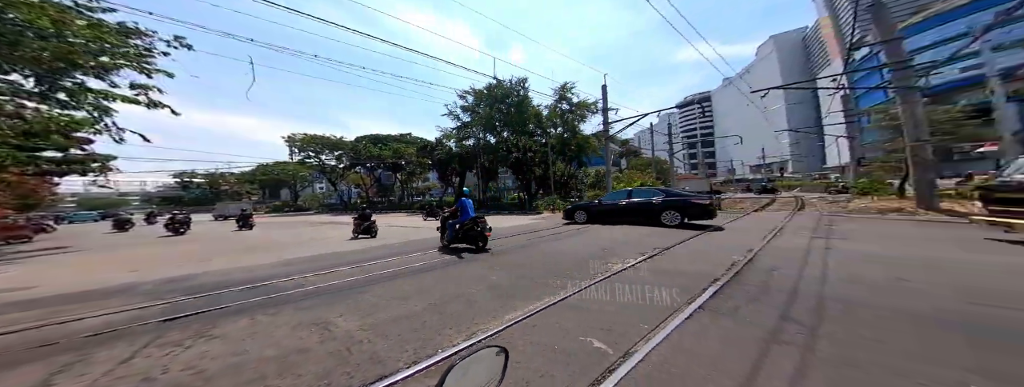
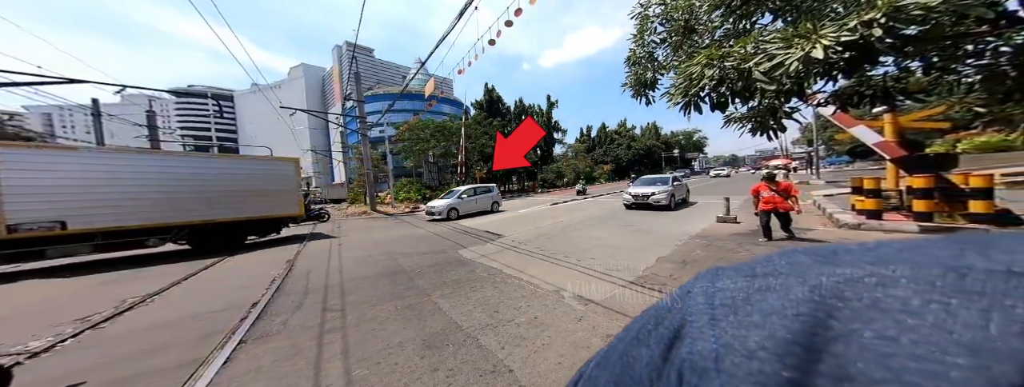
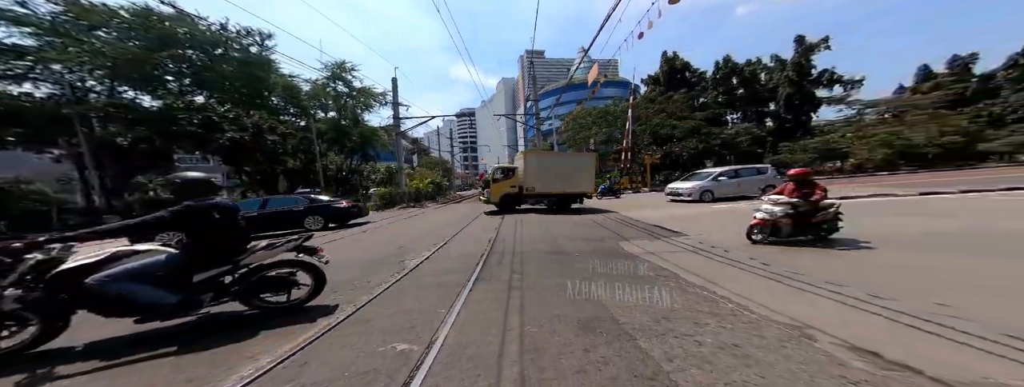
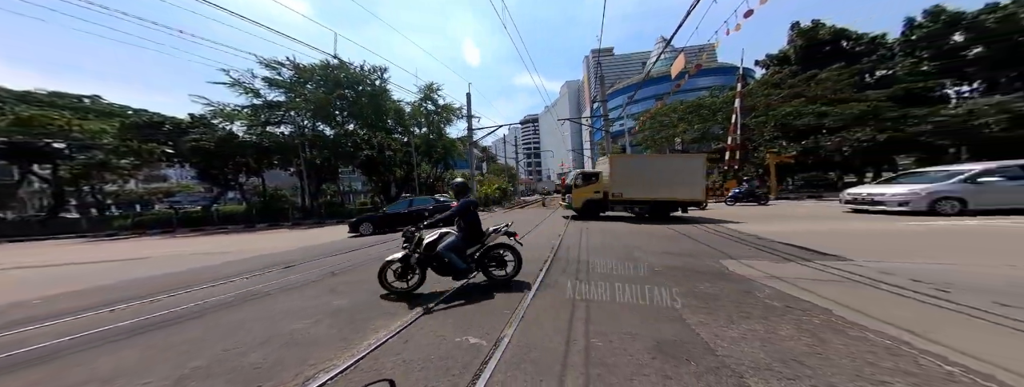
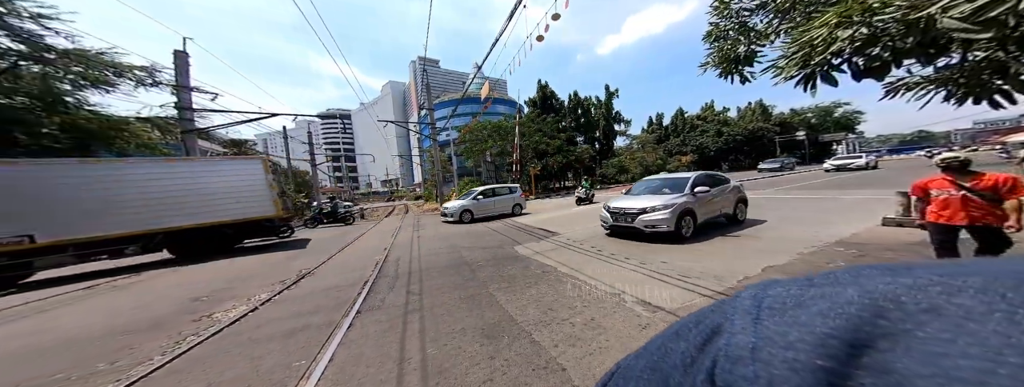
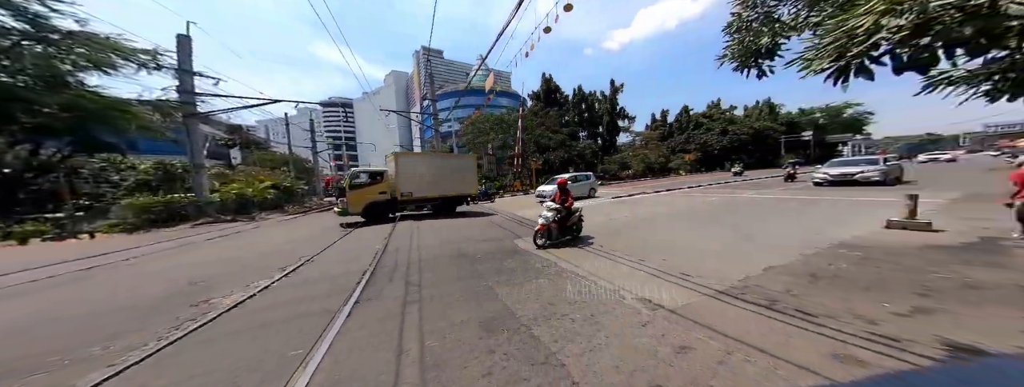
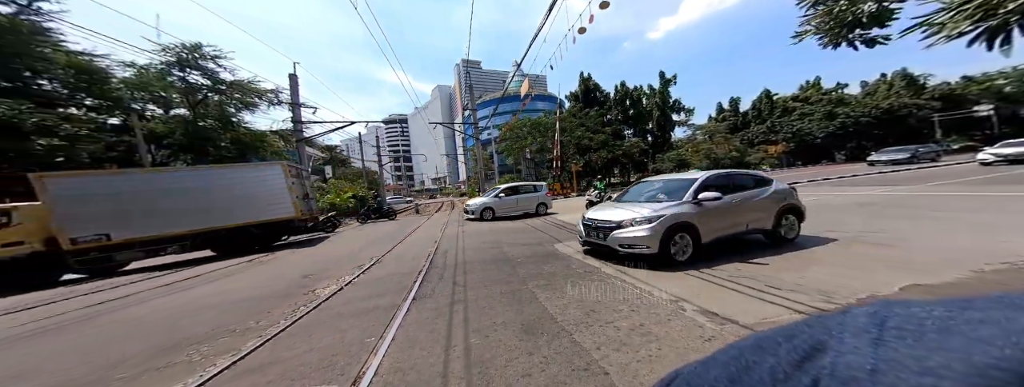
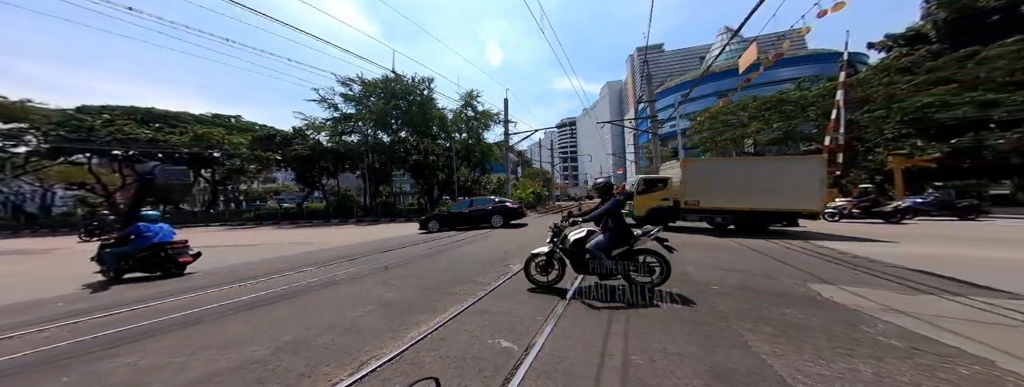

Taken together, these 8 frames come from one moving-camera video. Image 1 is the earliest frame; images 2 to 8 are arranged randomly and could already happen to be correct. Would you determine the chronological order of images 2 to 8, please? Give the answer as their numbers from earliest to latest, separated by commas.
8, 4, 3, 6, 2, 5, 7
